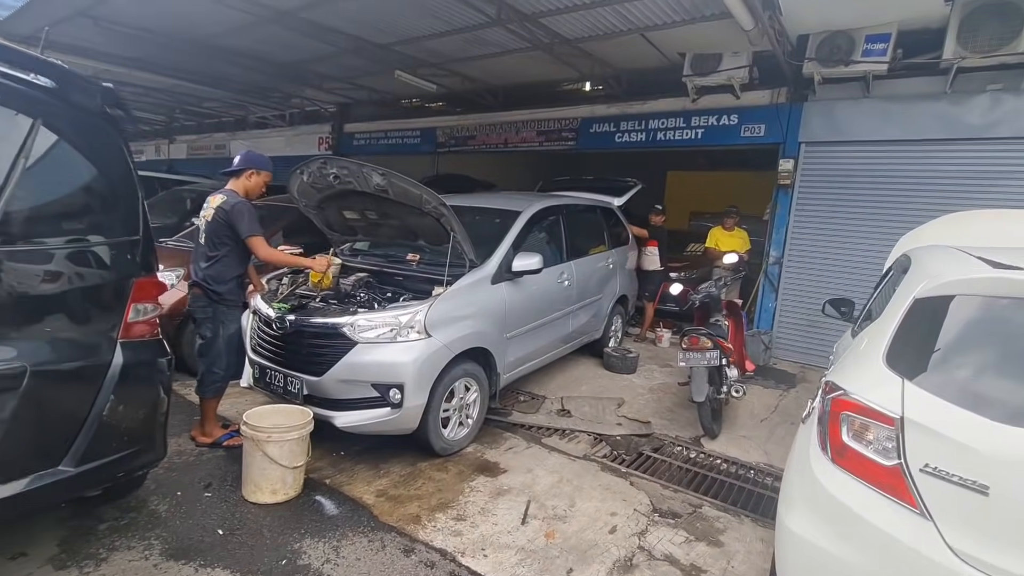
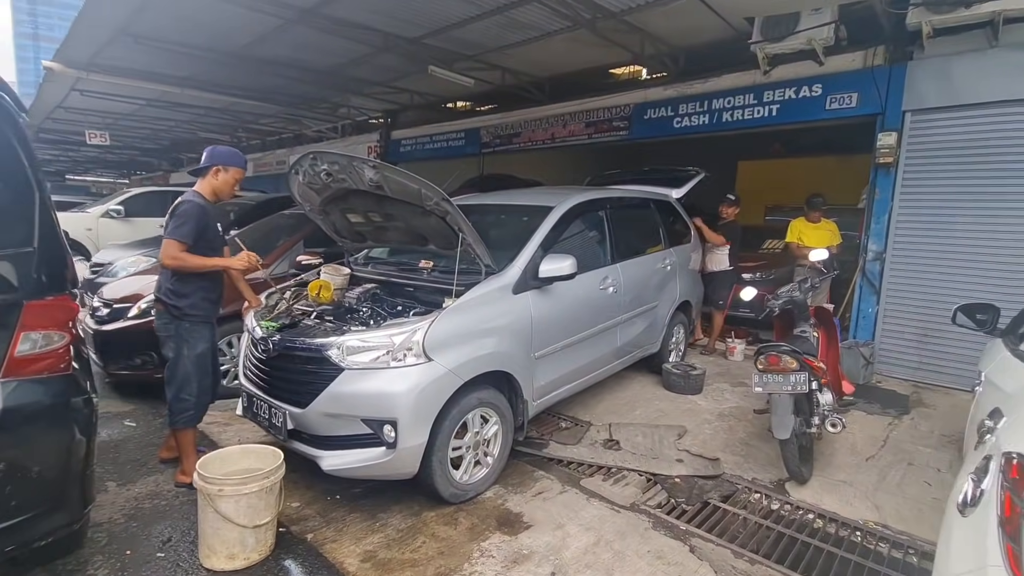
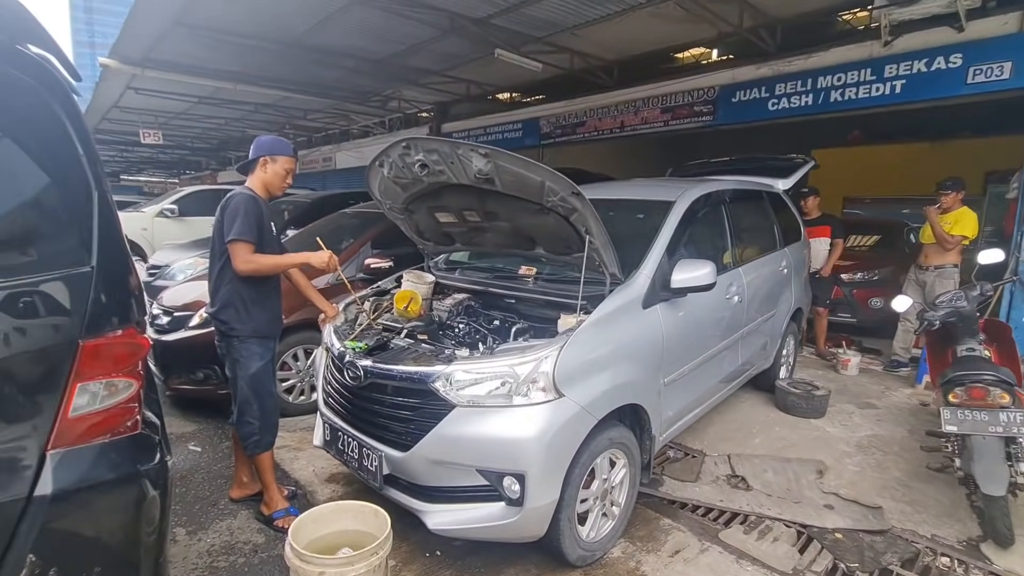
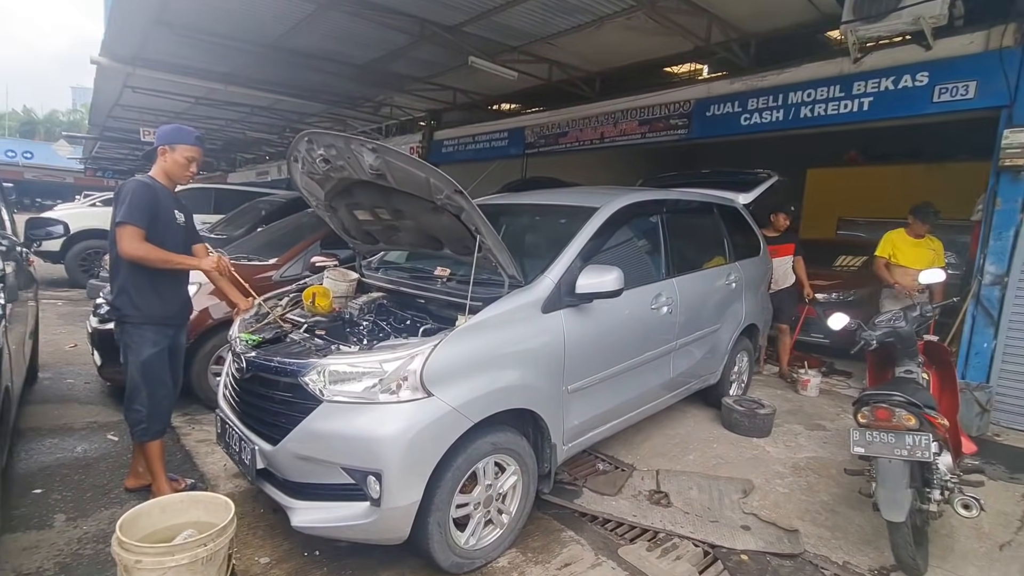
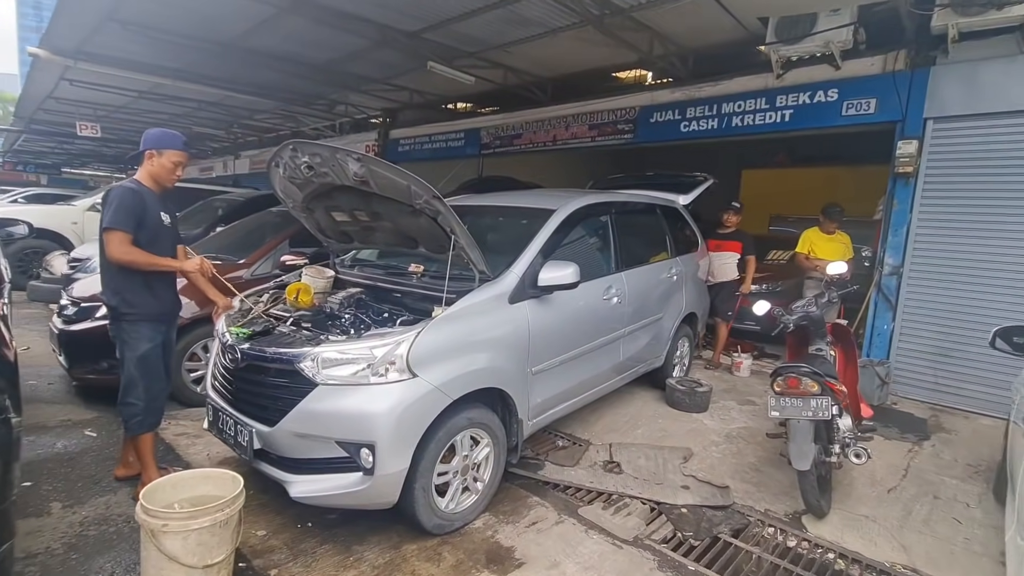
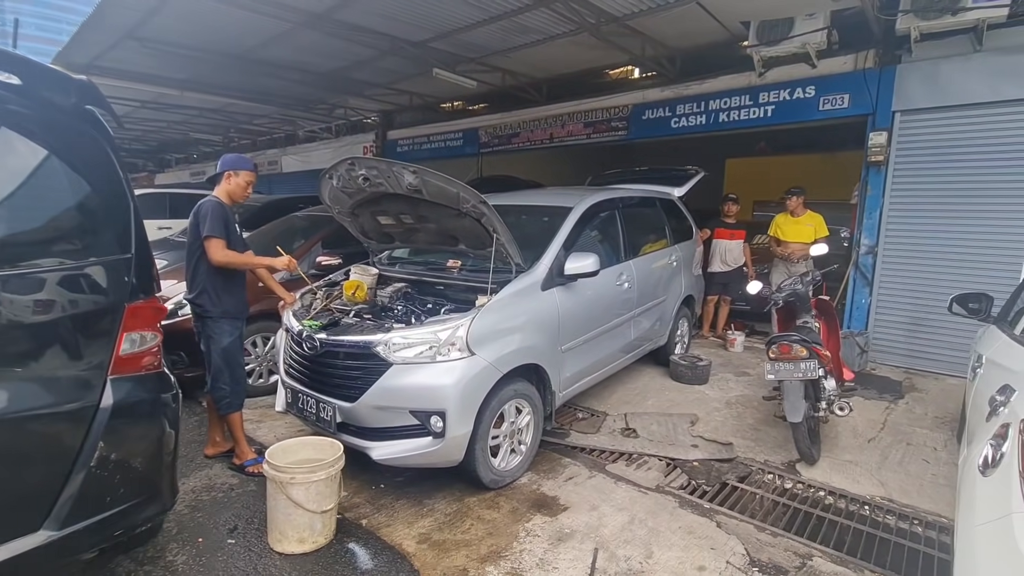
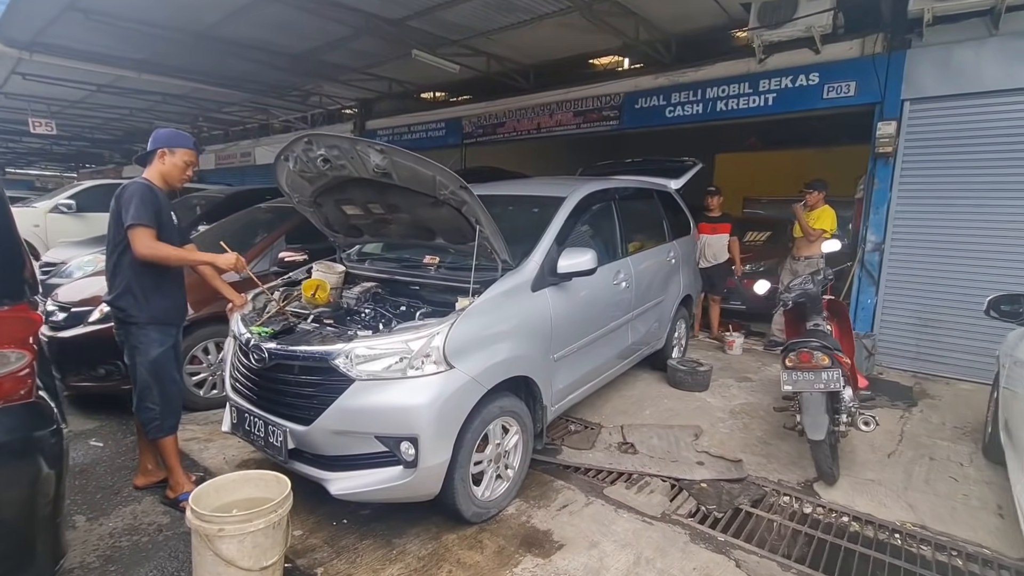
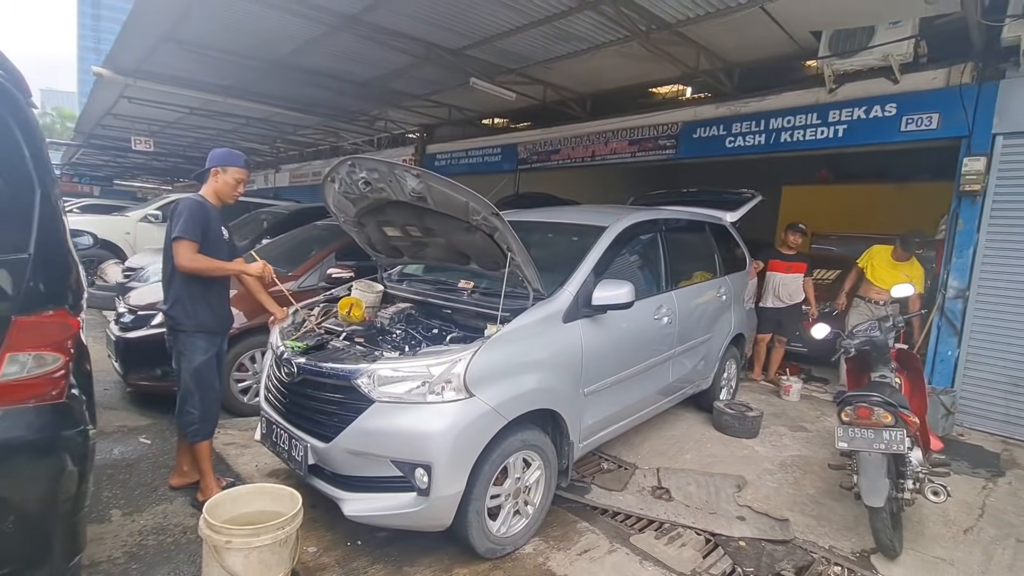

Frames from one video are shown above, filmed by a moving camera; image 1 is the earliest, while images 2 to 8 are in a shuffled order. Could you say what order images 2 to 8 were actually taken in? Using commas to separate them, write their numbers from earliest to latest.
2, 5, 4, 8, 6, 7, 3
